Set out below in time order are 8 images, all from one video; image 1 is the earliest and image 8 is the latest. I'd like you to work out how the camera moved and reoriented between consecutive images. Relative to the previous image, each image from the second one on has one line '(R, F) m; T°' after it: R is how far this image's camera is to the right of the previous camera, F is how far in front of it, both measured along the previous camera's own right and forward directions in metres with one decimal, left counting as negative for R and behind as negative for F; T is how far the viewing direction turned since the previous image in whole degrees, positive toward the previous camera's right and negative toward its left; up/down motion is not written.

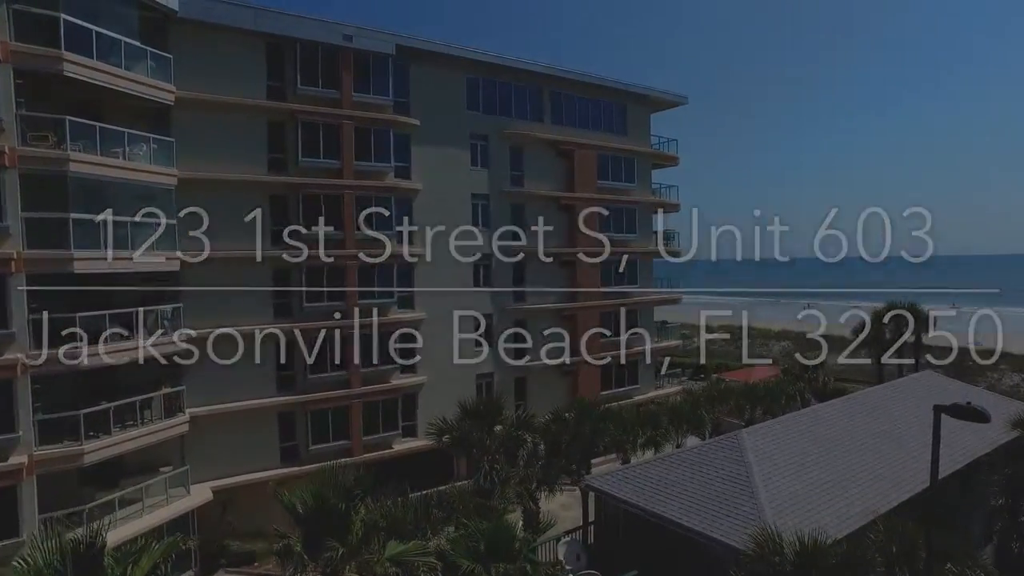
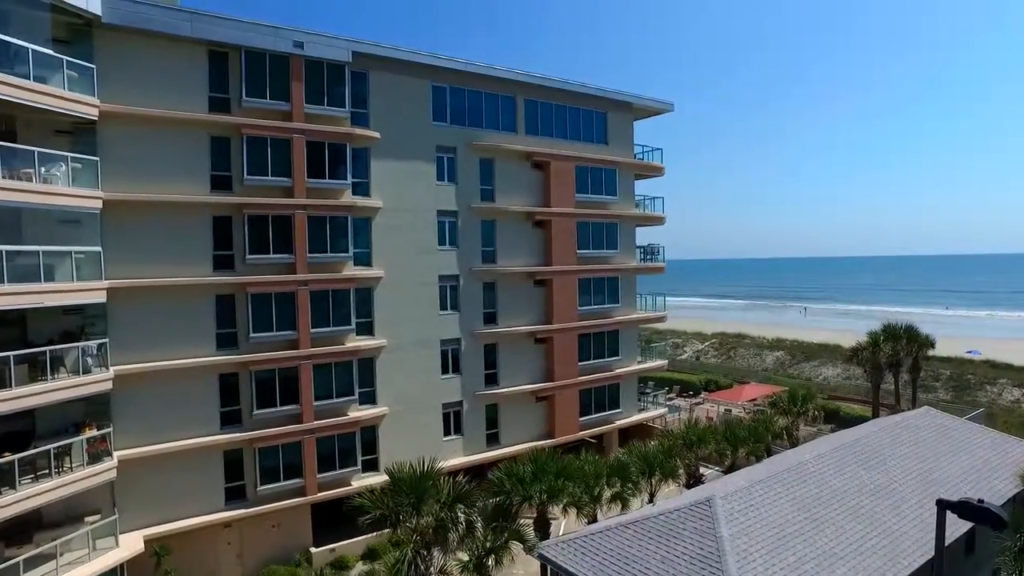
(+1.1, +1.7) m; 0°
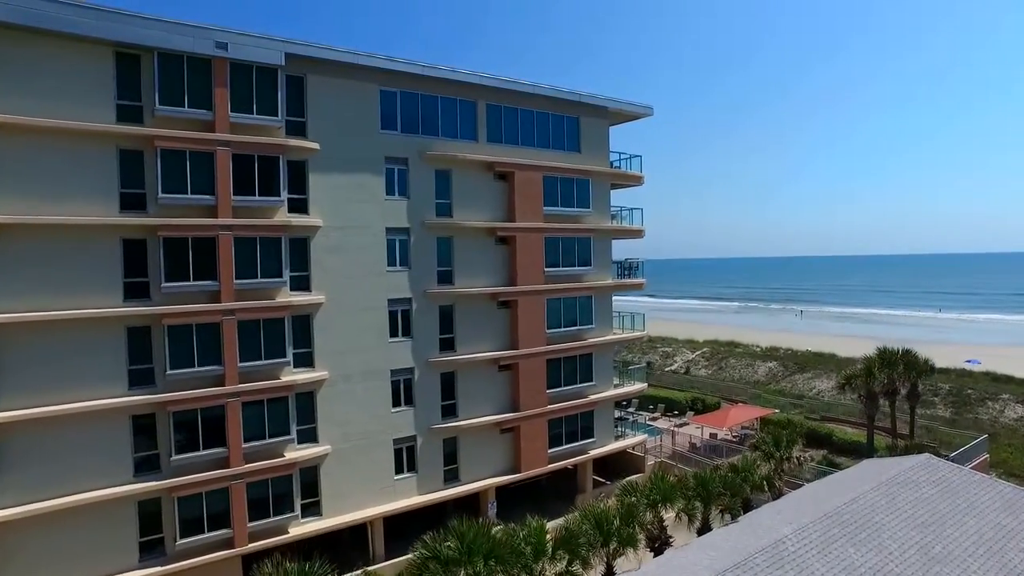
(+1.4, +2.2) m; 0°
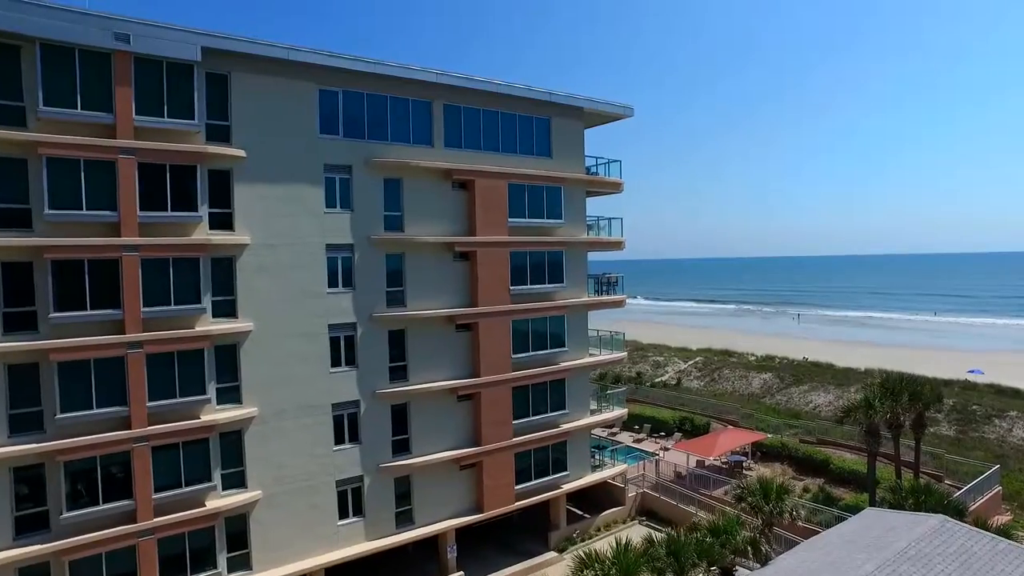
(+1.3, +2.4) m; 0°
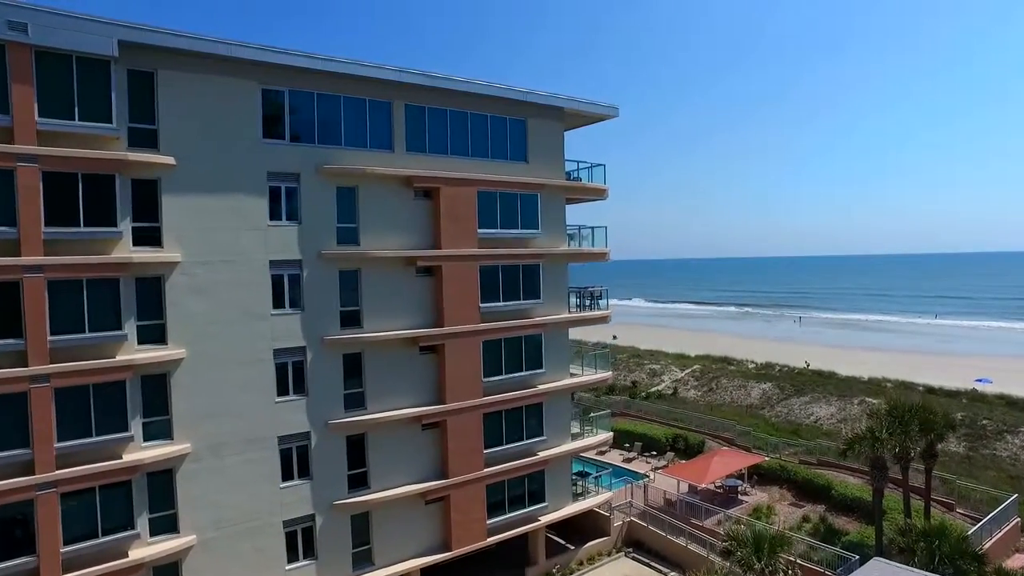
(+1.0, +1.9) m; 0°
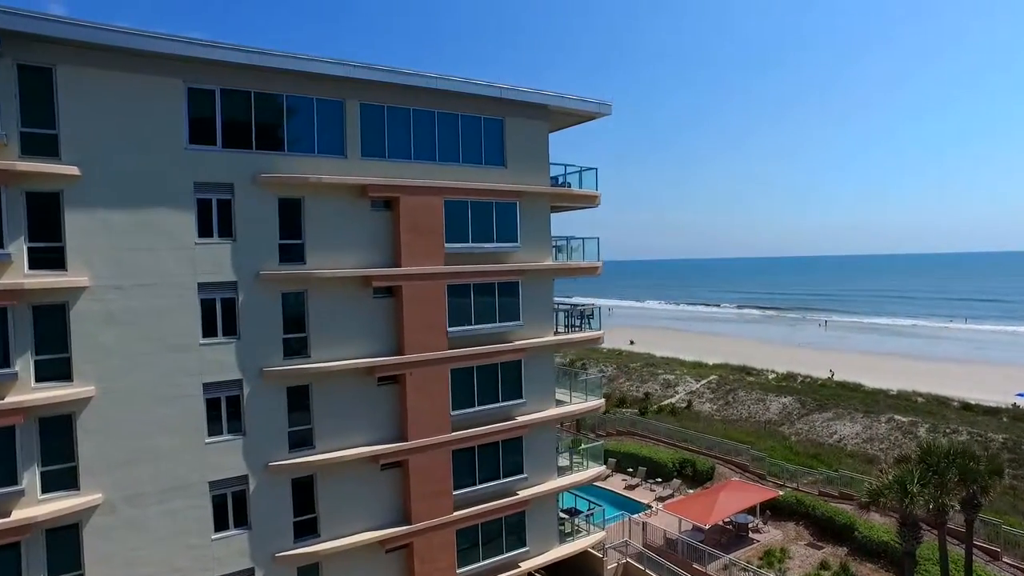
(+1.5, +2.4) m; -2°
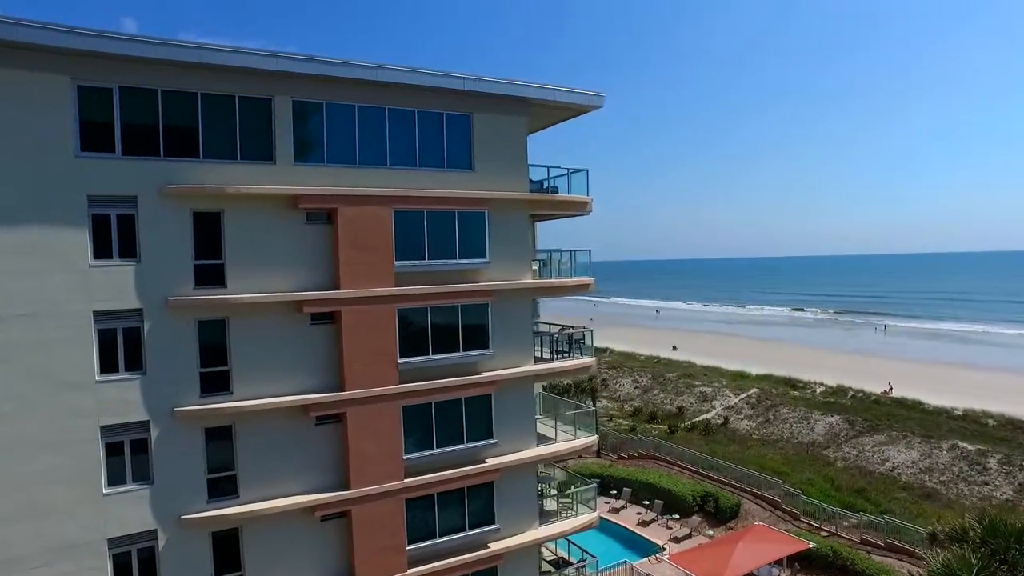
(+2.2, +2.7) m; -5°
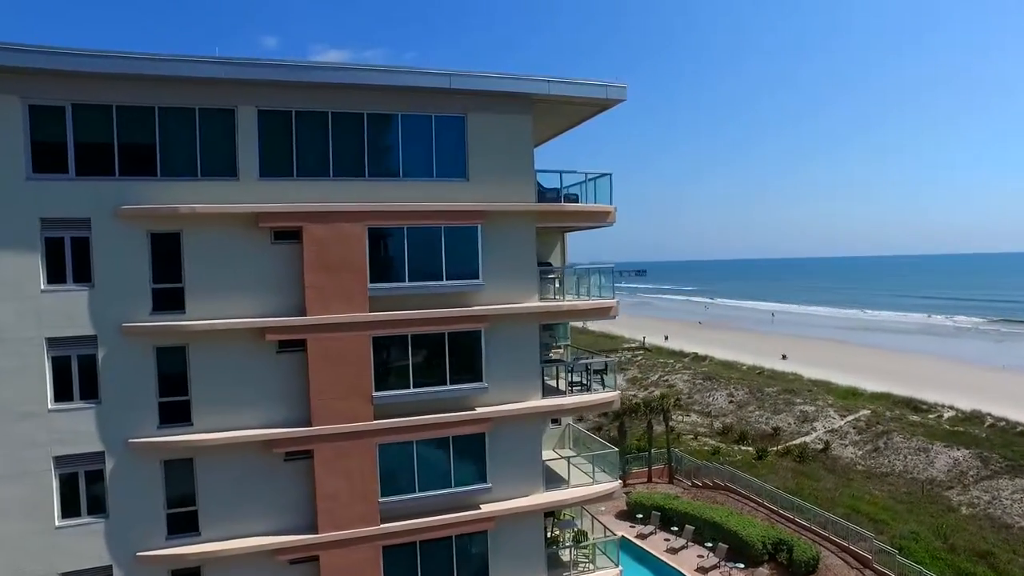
(+2.7, +2.3) m; -10°
